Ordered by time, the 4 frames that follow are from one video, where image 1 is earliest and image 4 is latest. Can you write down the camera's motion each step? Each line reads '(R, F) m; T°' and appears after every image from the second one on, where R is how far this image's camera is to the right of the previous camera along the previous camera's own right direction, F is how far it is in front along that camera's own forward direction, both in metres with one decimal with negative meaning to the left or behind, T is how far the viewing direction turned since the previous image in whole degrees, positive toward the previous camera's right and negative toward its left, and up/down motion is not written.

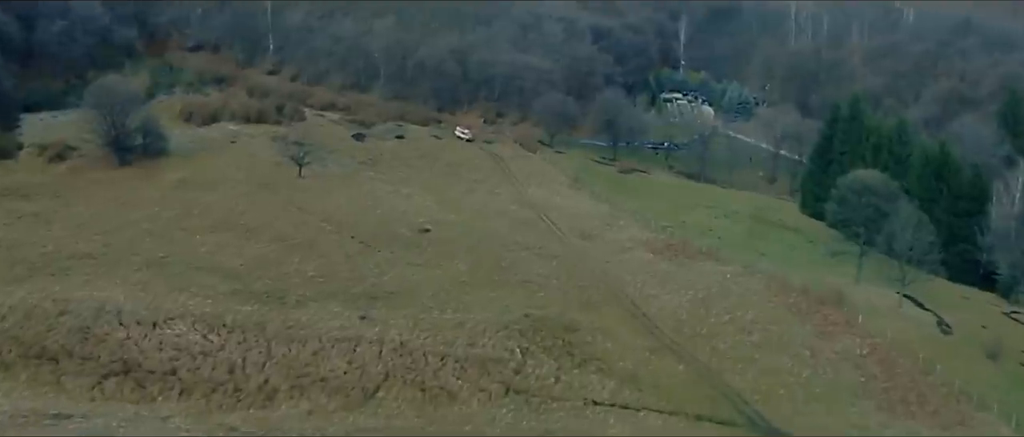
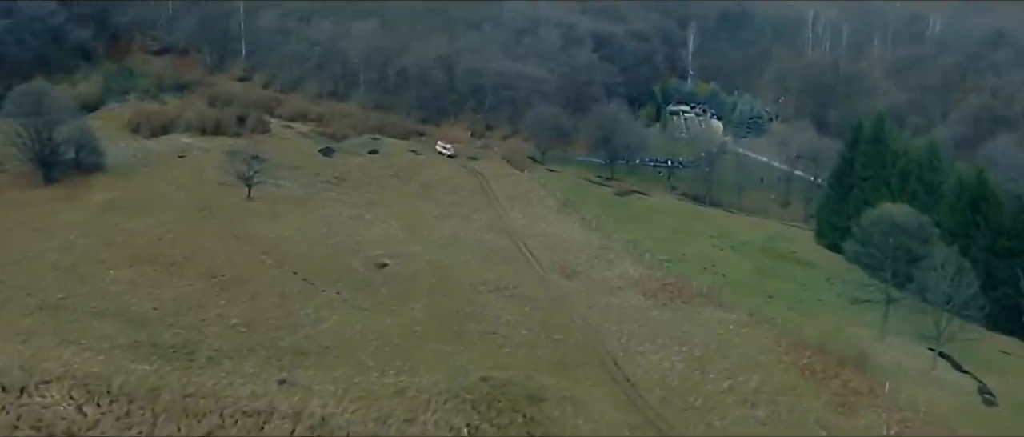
(+1.1, +2.6) m; -1°
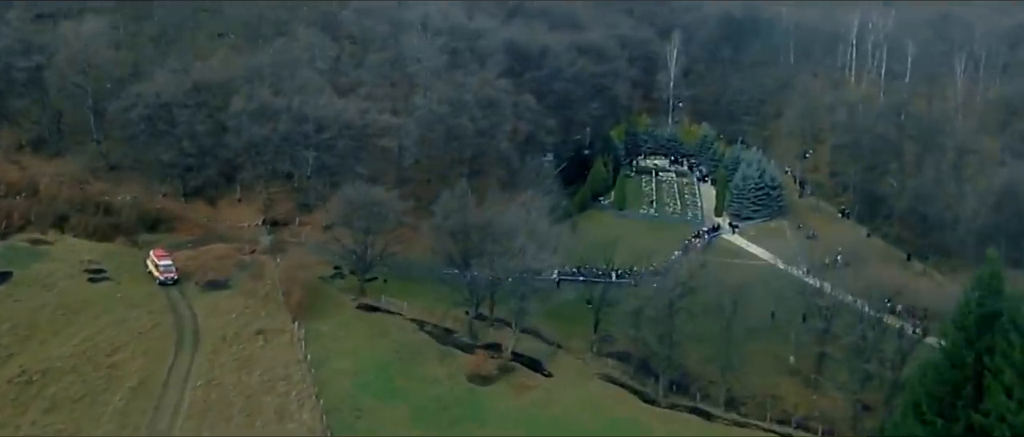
(+4.9, +12.3) m; -2°
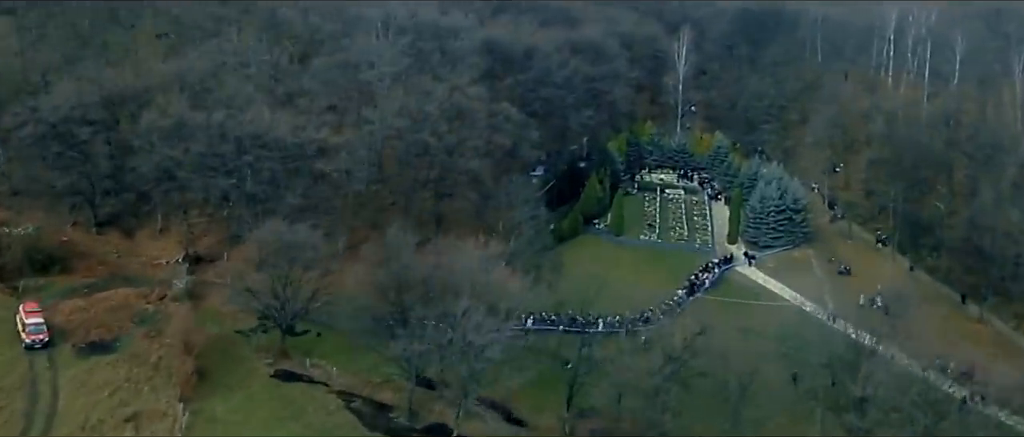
(+1.2, +2.8) m; -2°
